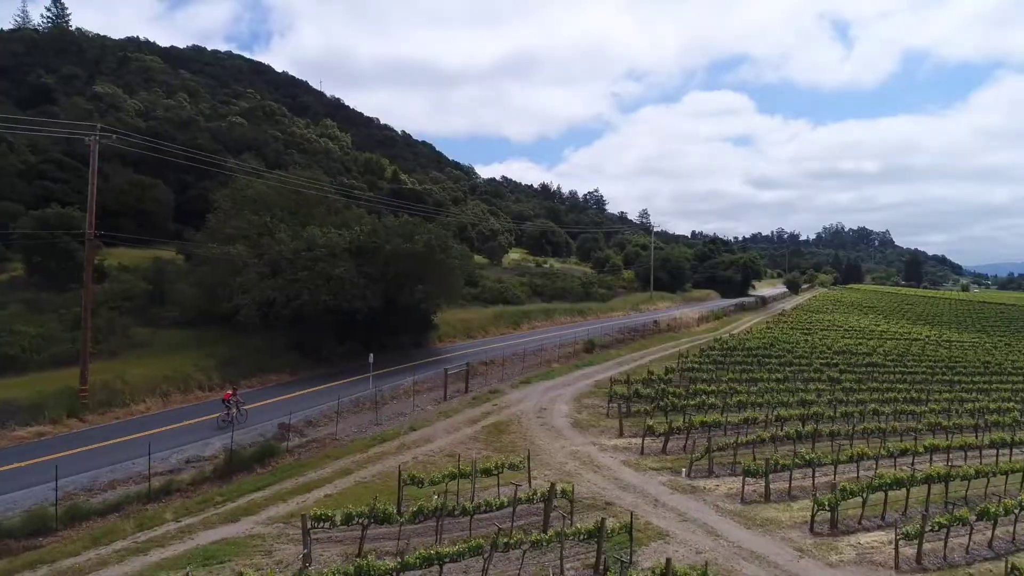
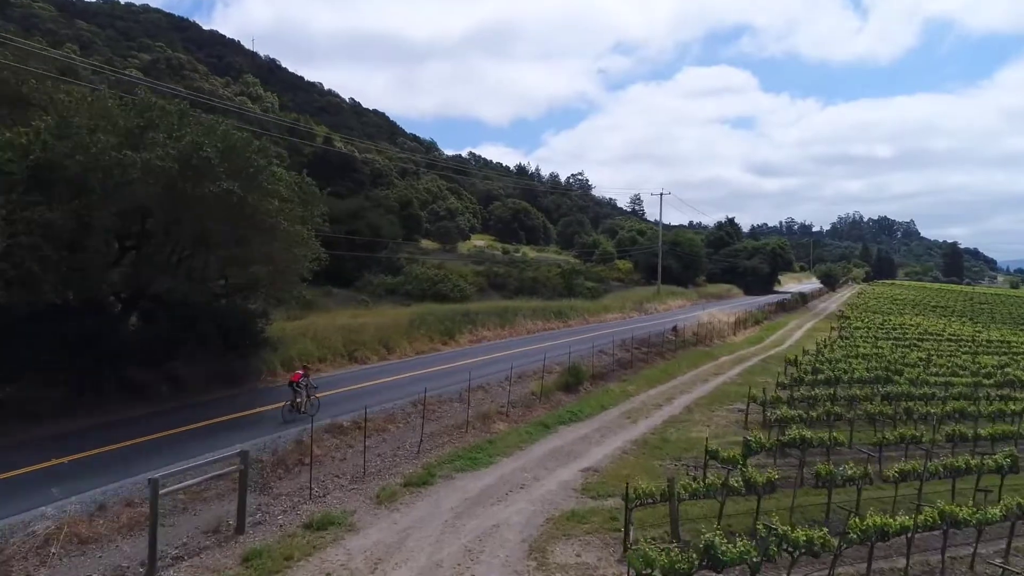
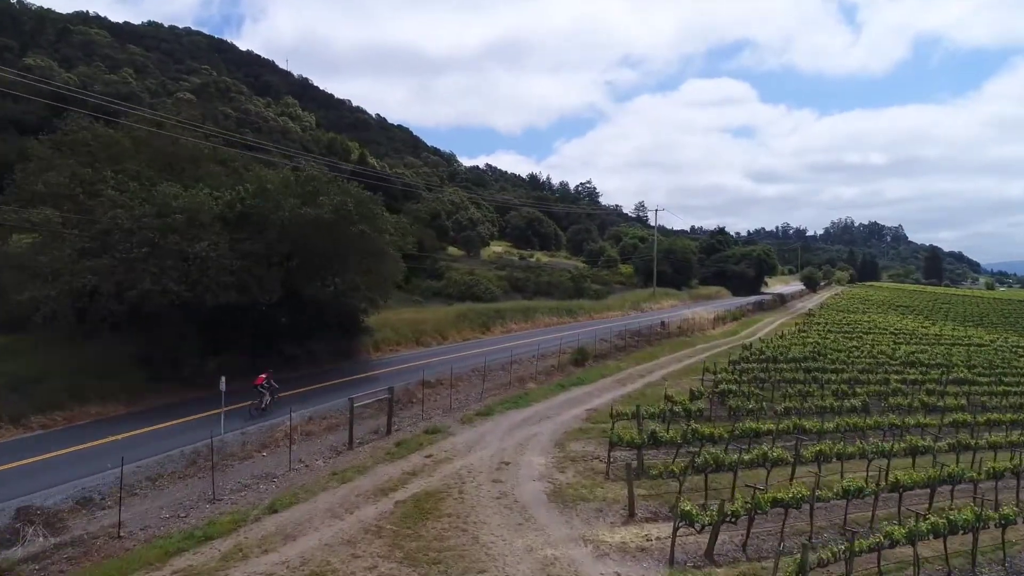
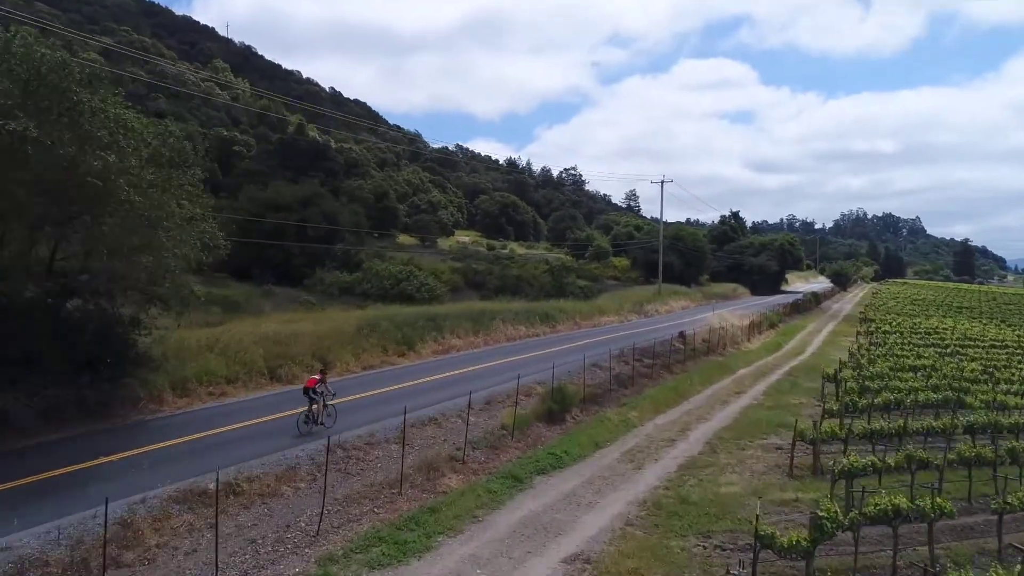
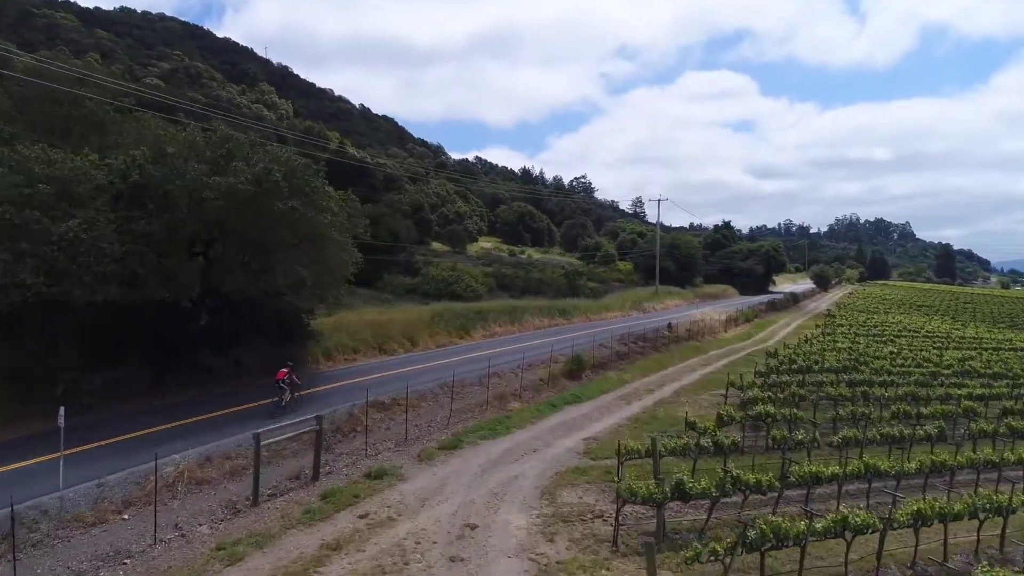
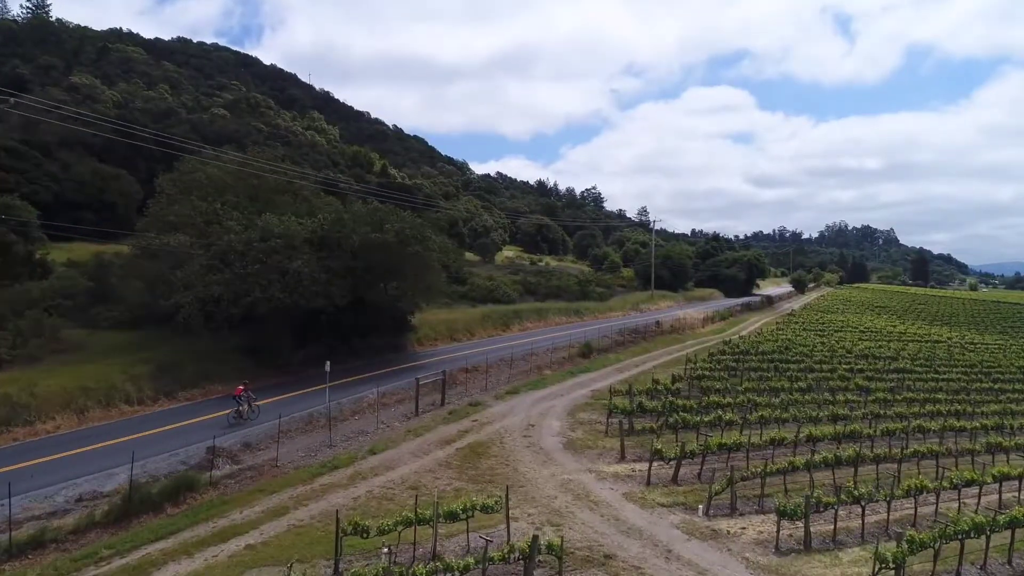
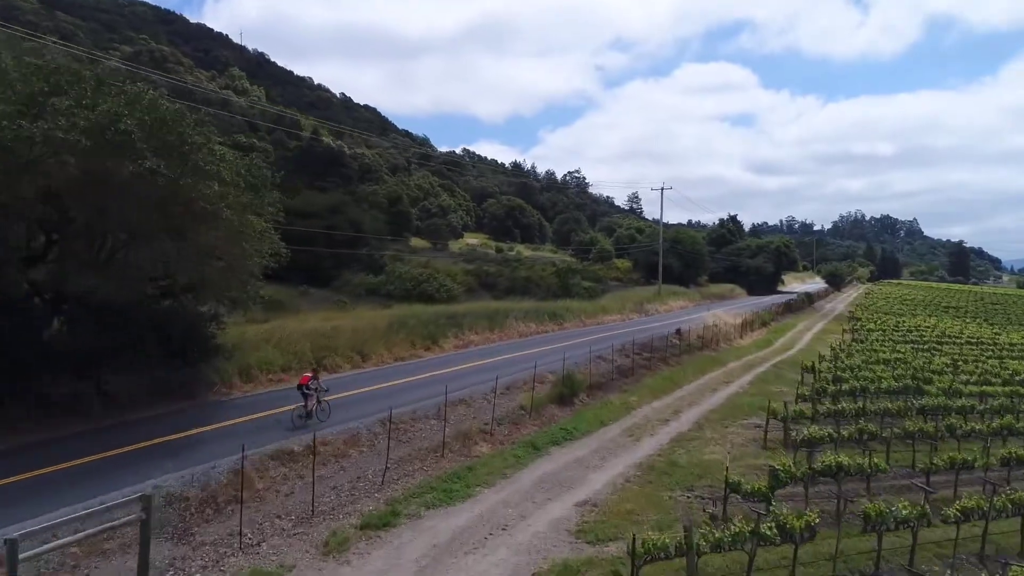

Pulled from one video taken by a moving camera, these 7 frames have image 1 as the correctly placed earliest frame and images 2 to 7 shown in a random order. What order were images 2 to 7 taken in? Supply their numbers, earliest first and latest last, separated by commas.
6, 3, 5, 2, 7, 4
